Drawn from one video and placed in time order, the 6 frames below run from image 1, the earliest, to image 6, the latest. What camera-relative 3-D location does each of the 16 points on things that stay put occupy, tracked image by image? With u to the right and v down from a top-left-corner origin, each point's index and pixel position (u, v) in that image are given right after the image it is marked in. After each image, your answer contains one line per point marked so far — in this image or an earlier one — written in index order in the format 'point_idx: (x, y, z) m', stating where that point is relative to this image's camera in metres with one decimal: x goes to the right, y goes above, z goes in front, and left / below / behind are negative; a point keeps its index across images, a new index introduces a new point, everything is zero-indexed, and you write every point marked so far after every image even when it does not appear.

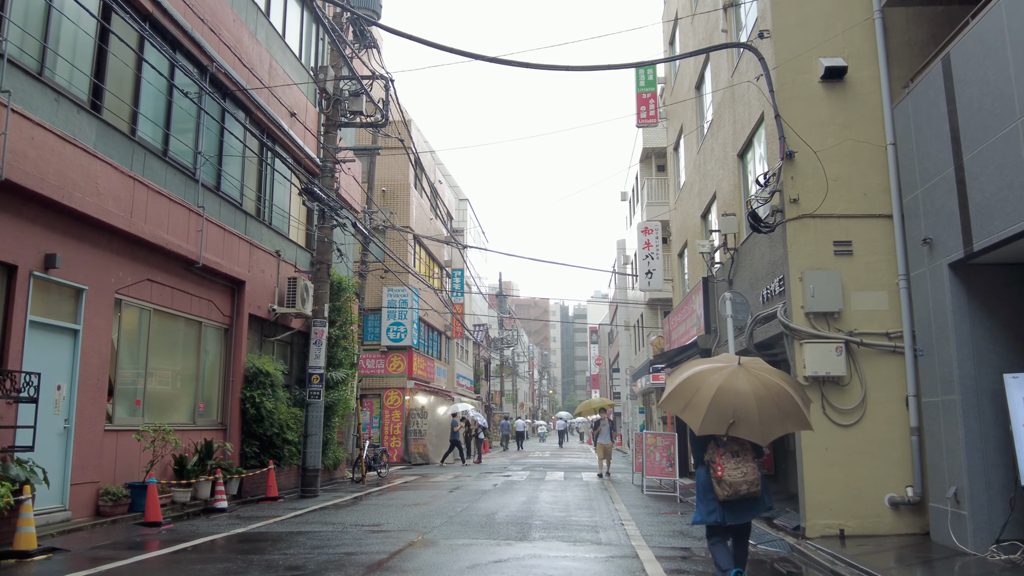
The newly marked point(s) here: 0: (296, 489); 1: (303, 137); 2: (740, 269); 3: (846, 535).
0: (-4.3, -4.0, +15.3) m
1: (-4.7, +3.4, +17.3) m
2: (+3.7, +0.3, +12.4) m
3: (+3.7, -2.8, +8.5) m
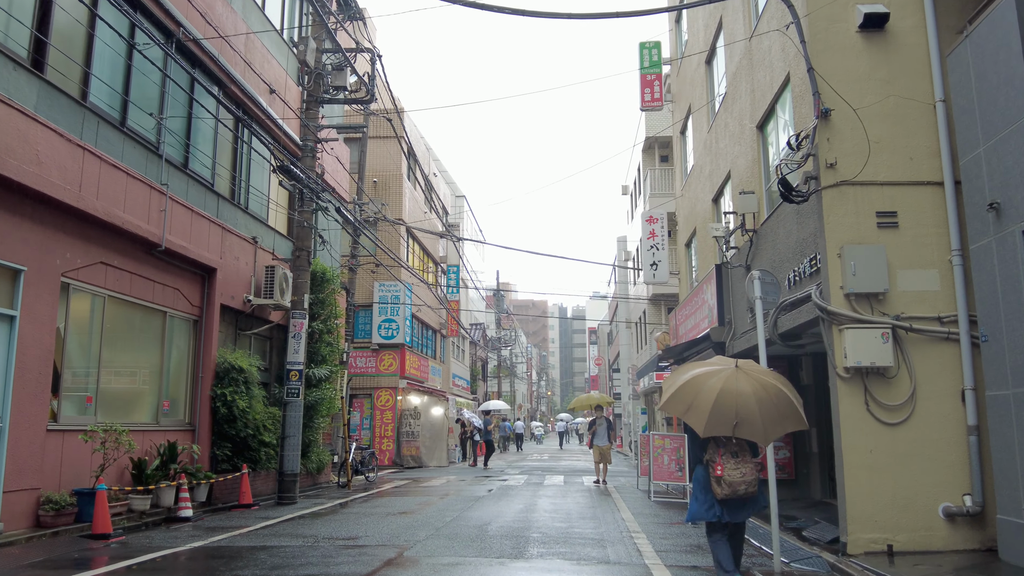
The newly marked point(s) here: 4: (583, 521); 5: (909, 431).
0: (-4.4, -3.8, +14.0) m
1: (-4.8, +3.6, +16.1) m
2: (+3.6, +0.5, +11.2) m
3: (+3.7, -2.5, +7.3) m
4: (+1.0, -3.2, +10.4) m
5: (+3.9, -1.4, +7.6) m
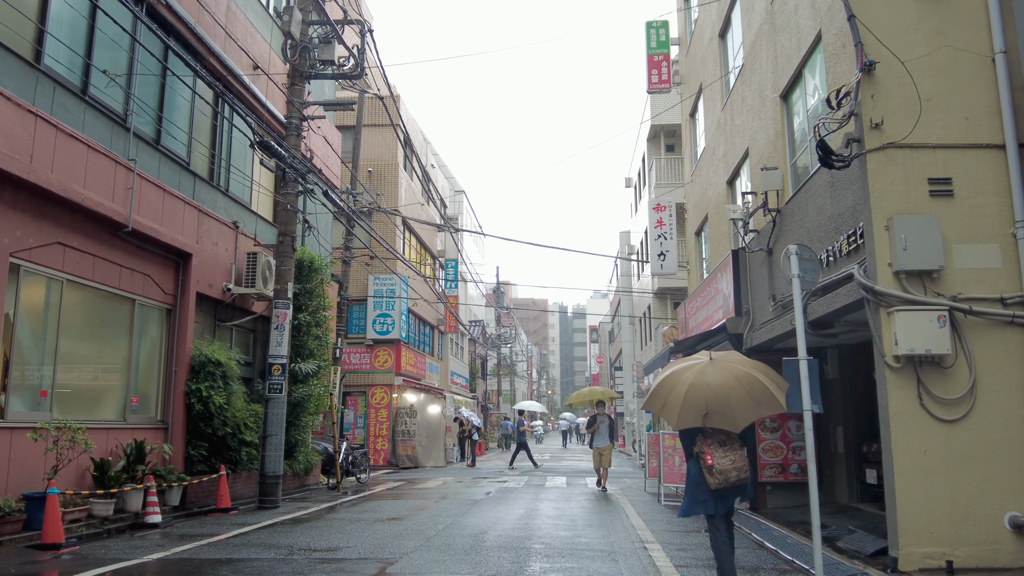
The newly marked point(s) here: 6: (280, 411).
0: (-4.4, -3.6, +13.0) m
1: (-4.8, +3.9, +15.1) m
2: (+3.6, +0.7, +10.2) m
3: (+3.7, -2.3, +6.3) m
4: (+1.0, -3.0, +9.4) m
5: (+3.9, -1.2, +6.6) m
6: (-3.9, -2.1, +13.0) m
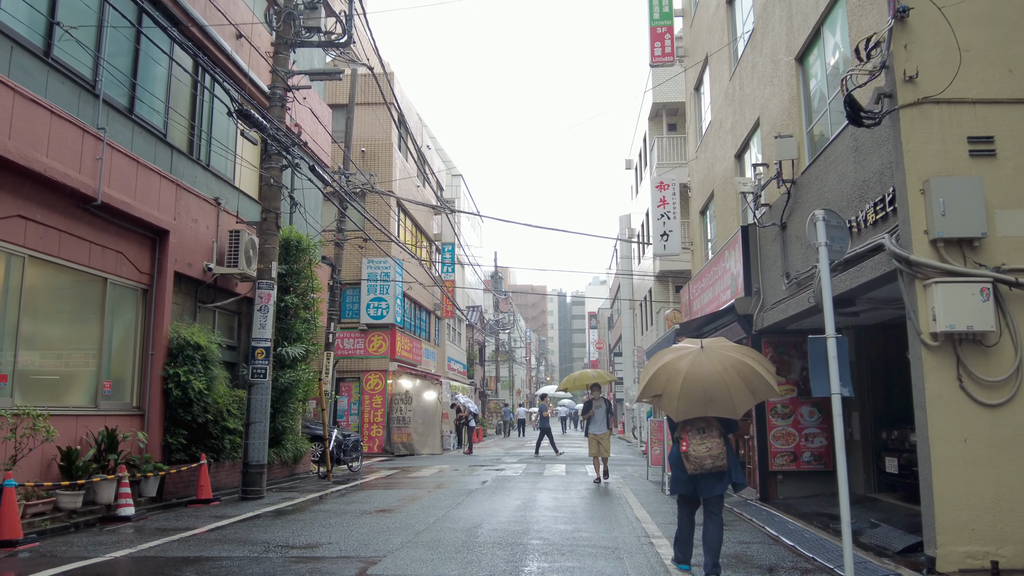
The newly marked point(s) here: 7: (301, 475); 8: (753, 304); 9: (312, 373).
0: (-4.5, -3.3, +12.4) m
1: (-4.9, +4.2, +14.3) m
2: (+3.6, +1.0, +9.5) m
3: (+3.6, -2.1, +5.7) m
4: (+0.9, -2.7, +8.8) m
5: (+3.9, -1.0, +5.9) m
6: (-4.0, -1.8, +12.3) m
7: (-4.4, -3.9, +15.9) m
8: (+3.6, -0.2, +11.4) m
9: (-4.0, -1.7, +15.4) m
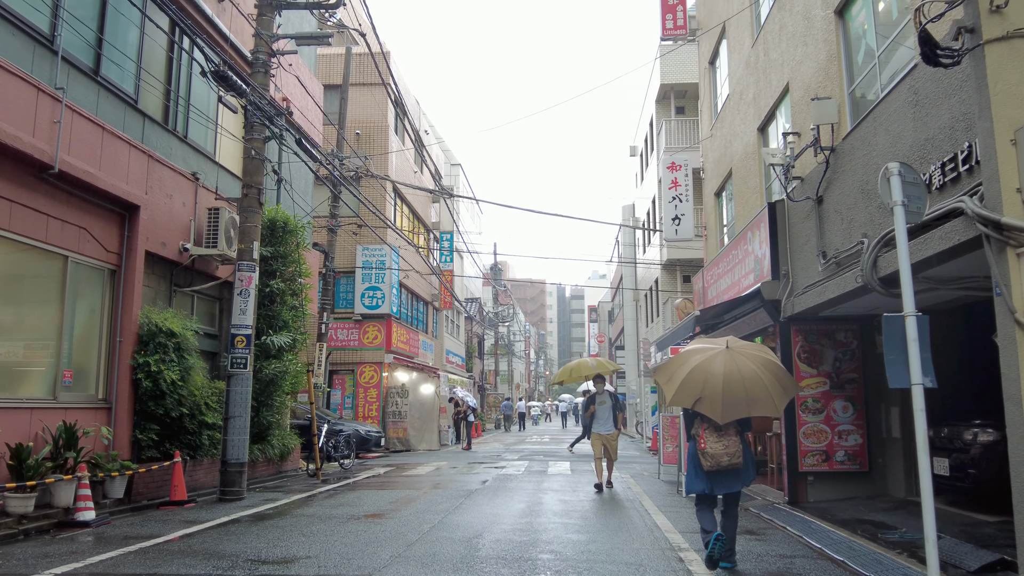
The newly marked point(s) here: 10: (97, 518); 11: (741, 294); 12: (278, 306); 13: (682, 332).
0: (-4.4, -3.0, +11.4) m
1: (-4.8, +4.5, +13.2) m
2: (+3.6, +1.2, +8.4) m
3: (+3.7, -1.9, +4.7) m
4: (+1.0, -2.5, +7.8) m
5: (+3.9, -0.8, +4.9) m
6: (-4.0, -1.5, +11.3) m
7: (-4.4, -3.6, +14.9) m
8: (+3.7, 0.0, +10.4) m
9: (-4.0, -1.4, +14.3) m
10: (-4.8, -2.7, +8.8) m
11: (+3.6, -0.1, +11.9) m
12: (-4.2, -0.3, +13.7) m
13: (+3.1, -0.8, +13.9) m
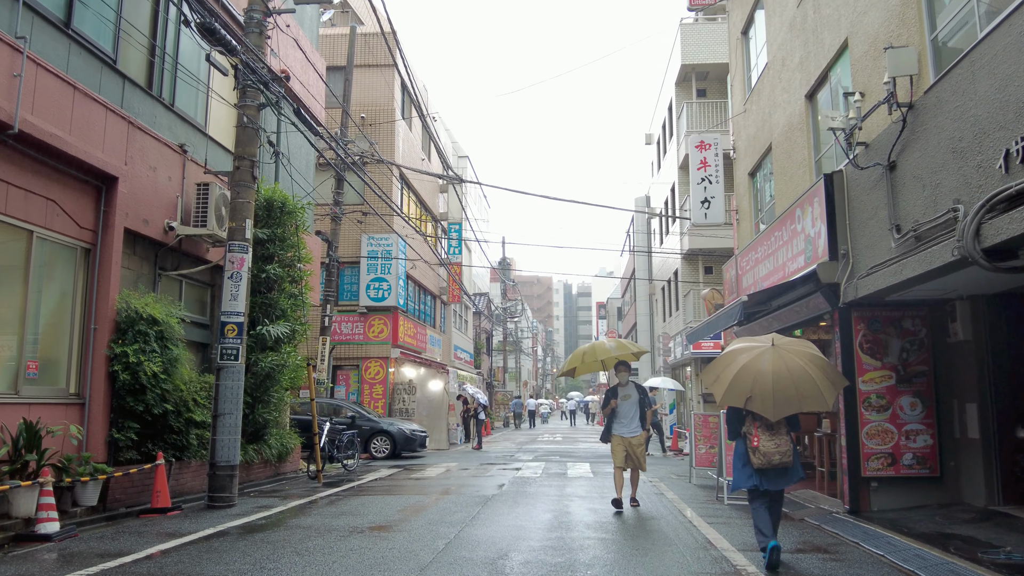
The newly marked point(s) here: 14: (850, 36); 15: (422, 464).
0: (-4.1, -2.8, +10.3) m
1: (-4.5, +4.7, +12.1) m
2: (+3.9, +1.5, +7.2) m
3: (+3.9, -1.7, +3.5) m
4: (+1.2, -2.3, +6.6) m
5: (+4.2, -0.6, +3.7) m
6: (-3.7, -1.3, +10.2) m
7: (-4.0, -3.4, +13.8) m
8: (+3.9, +0.2, +9.2) m
9: (-3.7, -1.2, +13.2) m
10: (-4.5, -2.4, +7.7) m
11: (+3.9, +0.2, +10.7) m
12: (-3.9, -0.1, +12.6) m
13: (+3.4, -0.6, +12.7) m
14: (+4.1, +3.0, +9.2) m
15: (-2.1, -4.1, +17.7) m
